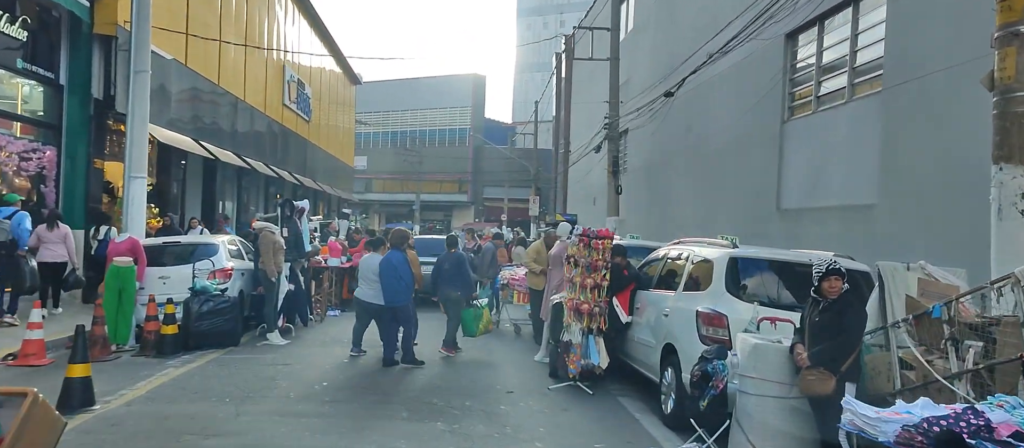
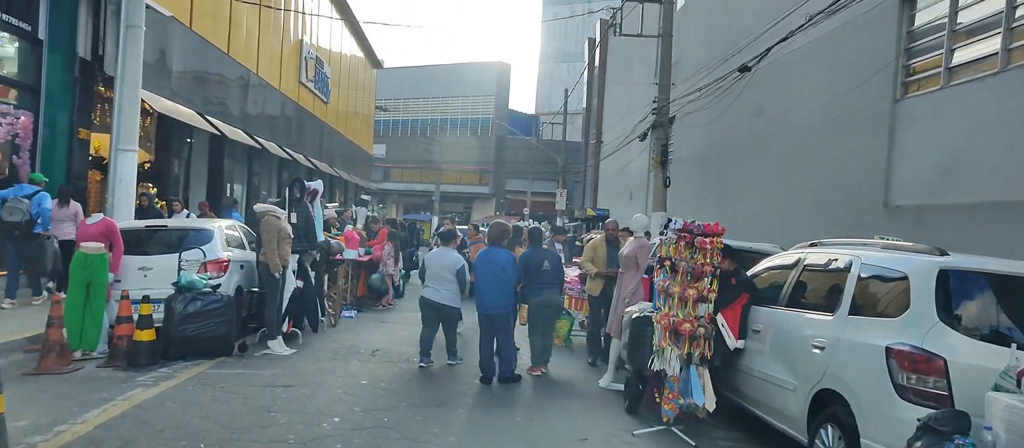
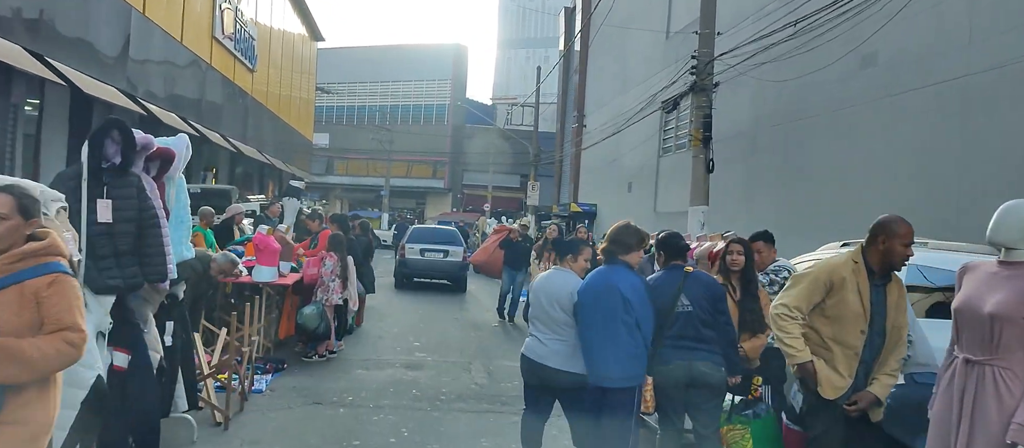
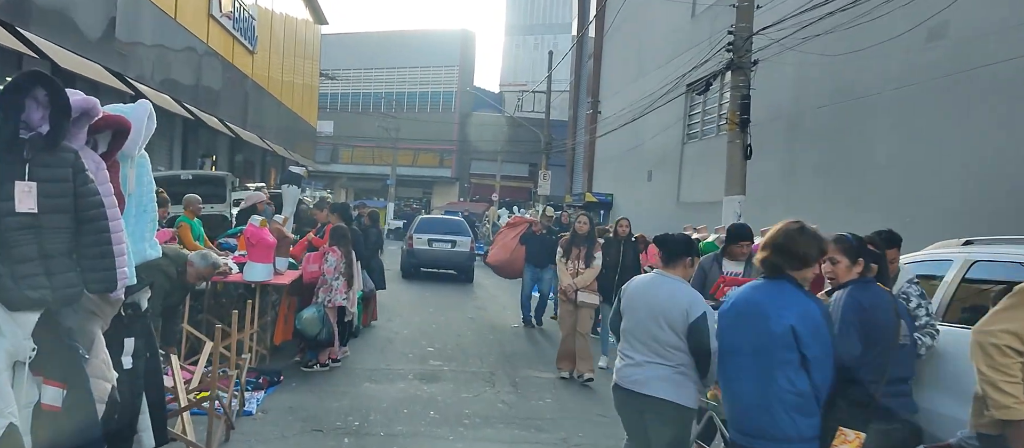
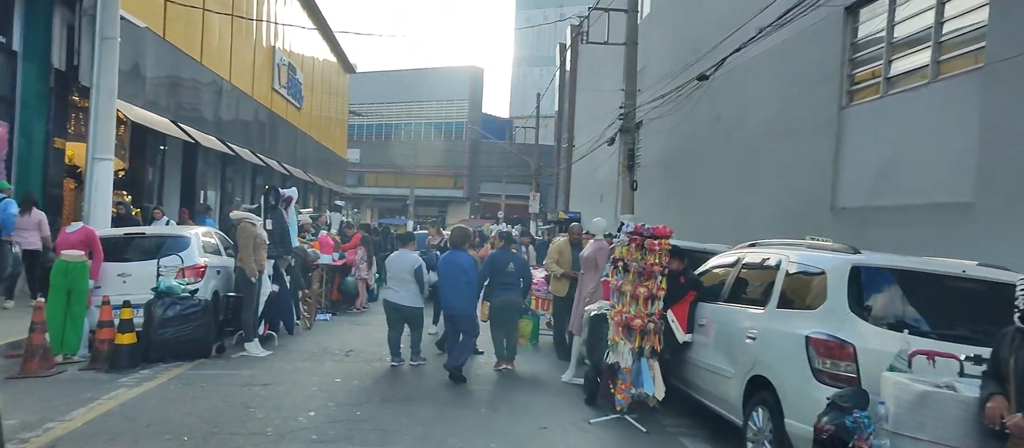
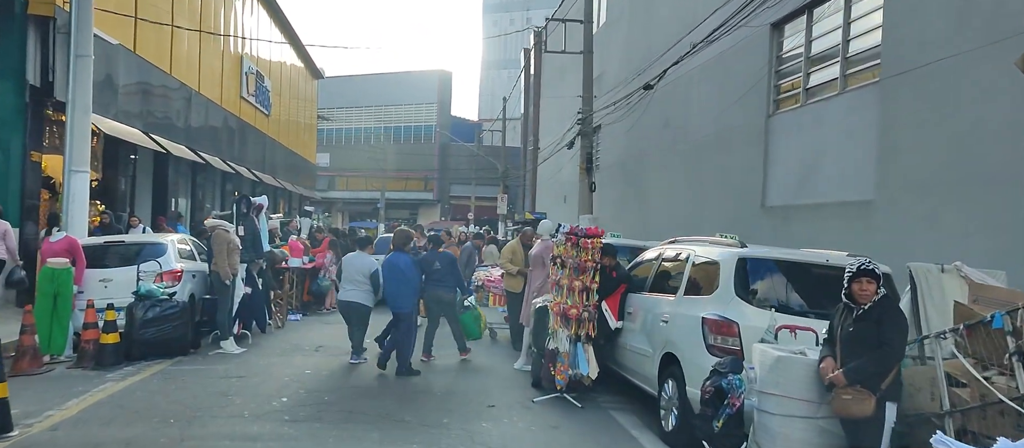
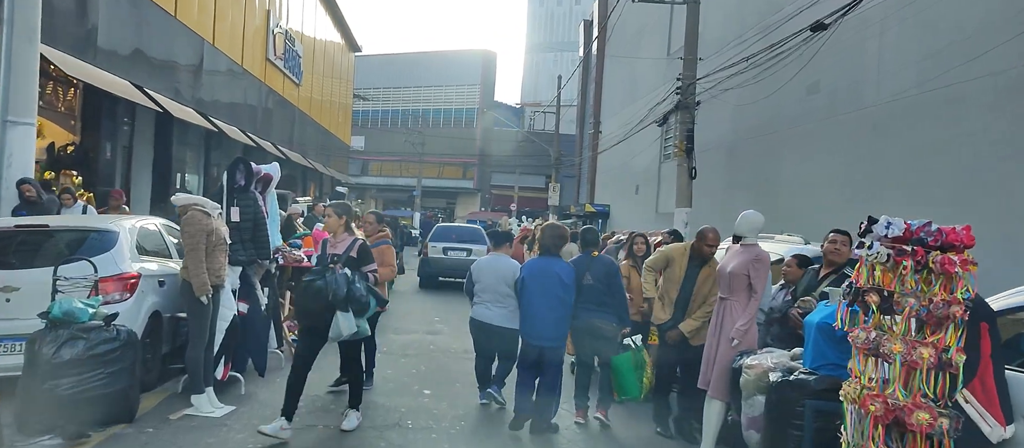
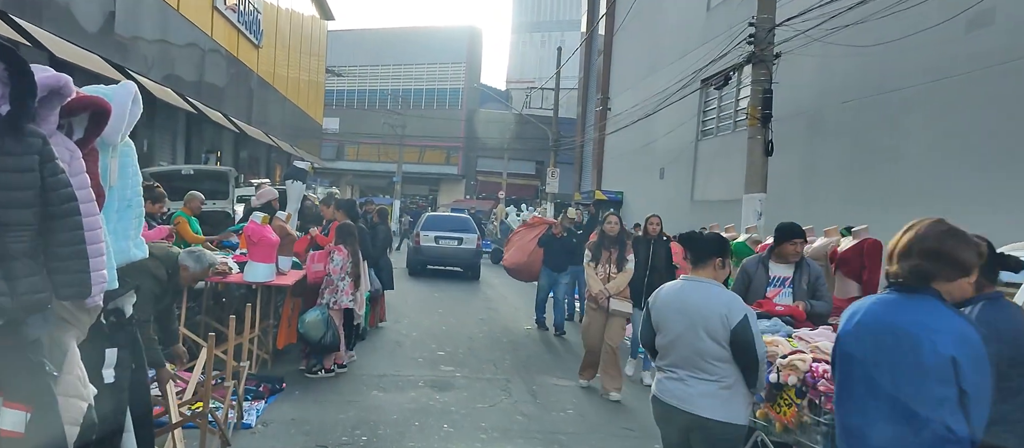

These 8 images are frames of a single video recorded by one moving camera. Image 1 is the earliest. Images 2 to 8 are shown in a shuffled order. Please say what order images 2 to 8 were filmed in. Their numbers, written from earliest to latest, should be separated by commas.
6, 5, 2, 7, 3, 4, 8
